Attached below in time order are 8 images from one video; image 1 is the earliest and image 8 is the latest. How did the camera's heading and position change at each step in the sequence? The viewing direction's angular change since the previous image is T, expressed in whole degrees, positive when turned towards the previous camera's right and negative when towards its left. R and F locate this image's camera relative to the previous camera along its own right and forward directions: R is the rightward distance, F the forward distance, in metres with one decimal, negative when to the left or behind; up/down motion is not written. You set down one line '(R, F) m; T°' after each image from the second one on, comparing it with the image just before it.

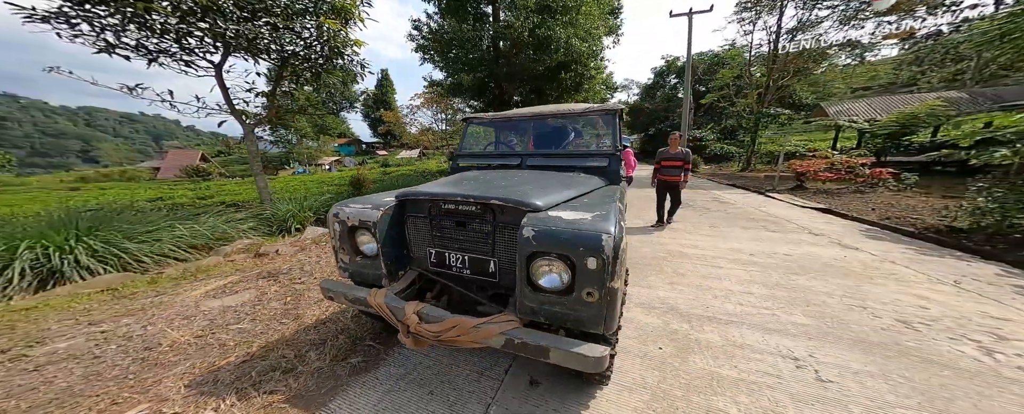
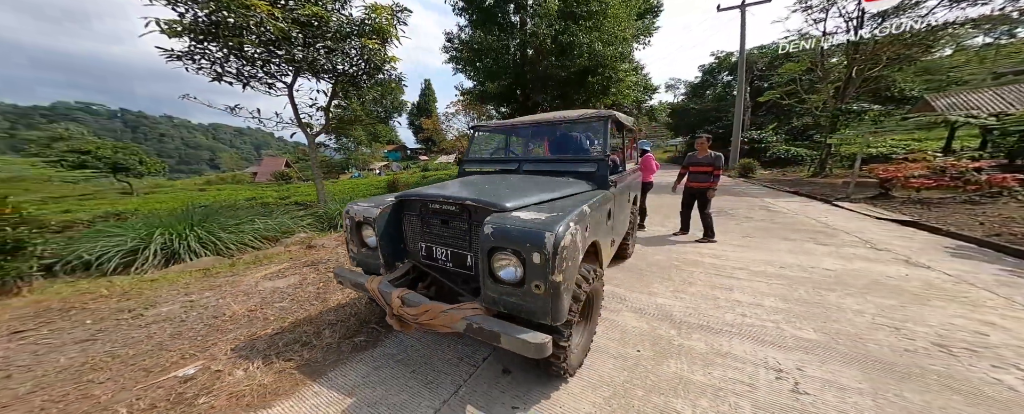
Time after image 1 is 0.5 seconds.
(+0.4, -0.1) m; -7°
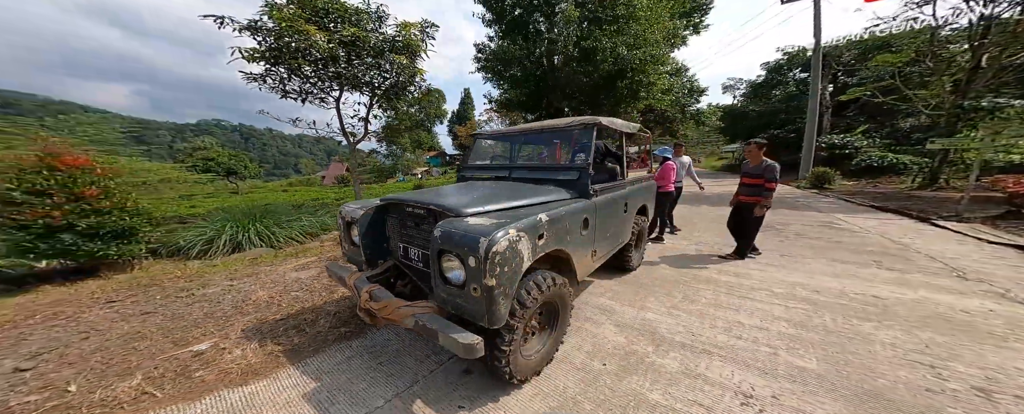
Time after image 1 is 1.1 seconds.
(+0.5, 0.0) m; -8°
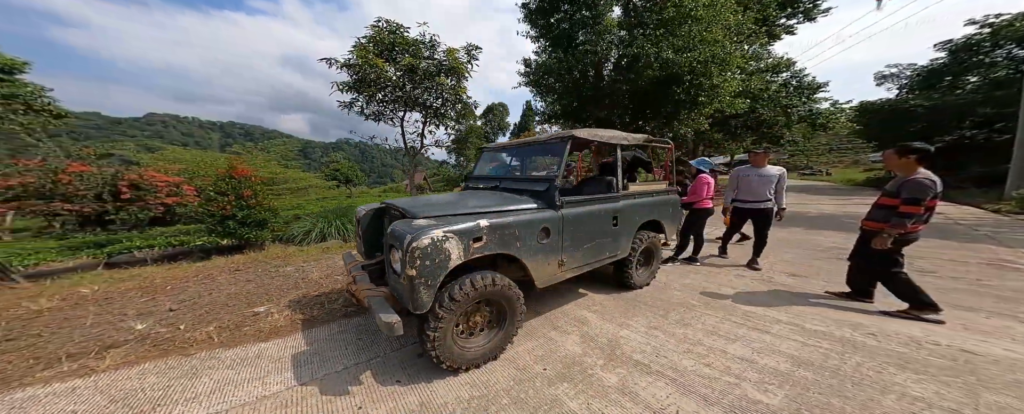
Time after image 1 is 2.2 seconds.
(+0.8, -0.1) m; -14°
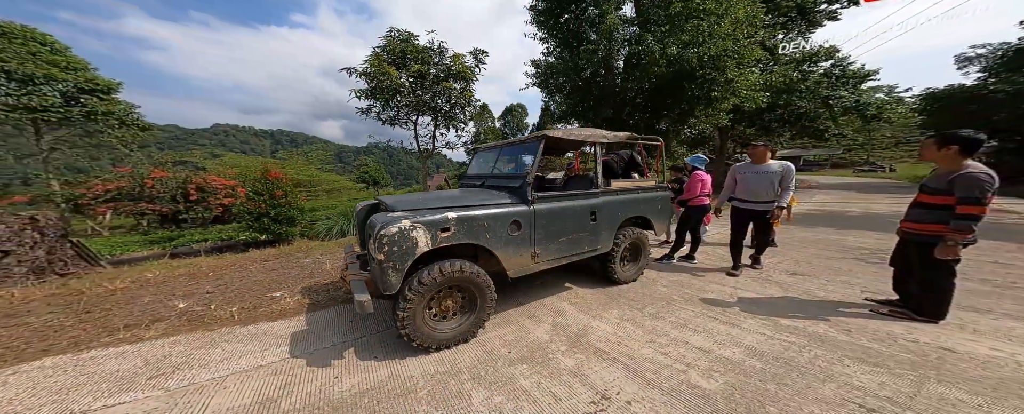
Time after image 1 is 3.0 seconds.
(+0.4, -0.1) m; -5°
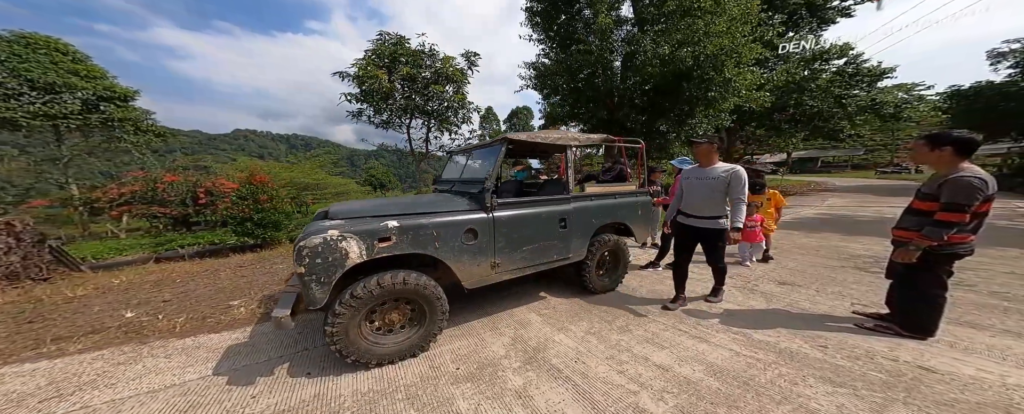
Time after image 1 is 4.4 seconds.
(+0.4, +0.1) m; -2°
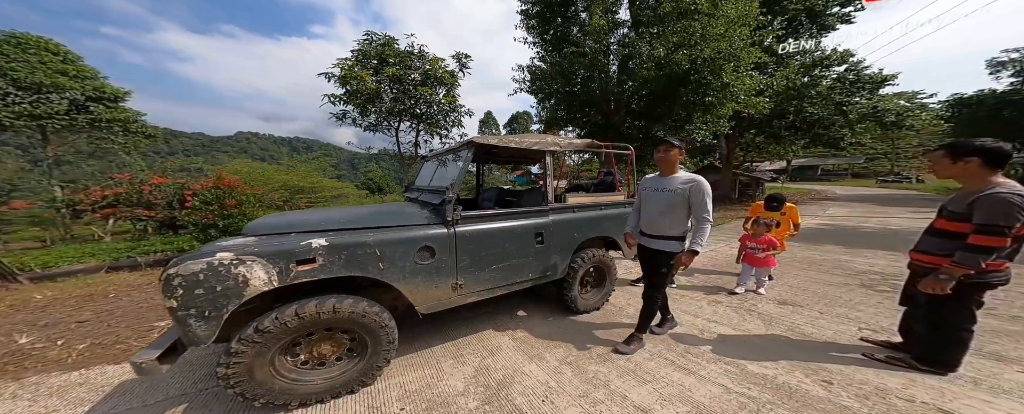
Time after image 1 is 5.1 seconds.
(+0.3, +0.3) m; 0°
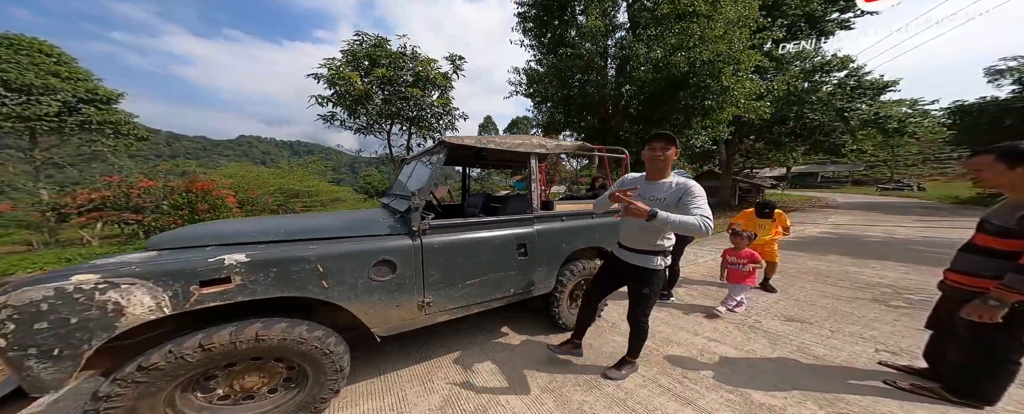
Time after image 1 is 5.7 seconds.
(+0.2, +0.2) m; 0°
